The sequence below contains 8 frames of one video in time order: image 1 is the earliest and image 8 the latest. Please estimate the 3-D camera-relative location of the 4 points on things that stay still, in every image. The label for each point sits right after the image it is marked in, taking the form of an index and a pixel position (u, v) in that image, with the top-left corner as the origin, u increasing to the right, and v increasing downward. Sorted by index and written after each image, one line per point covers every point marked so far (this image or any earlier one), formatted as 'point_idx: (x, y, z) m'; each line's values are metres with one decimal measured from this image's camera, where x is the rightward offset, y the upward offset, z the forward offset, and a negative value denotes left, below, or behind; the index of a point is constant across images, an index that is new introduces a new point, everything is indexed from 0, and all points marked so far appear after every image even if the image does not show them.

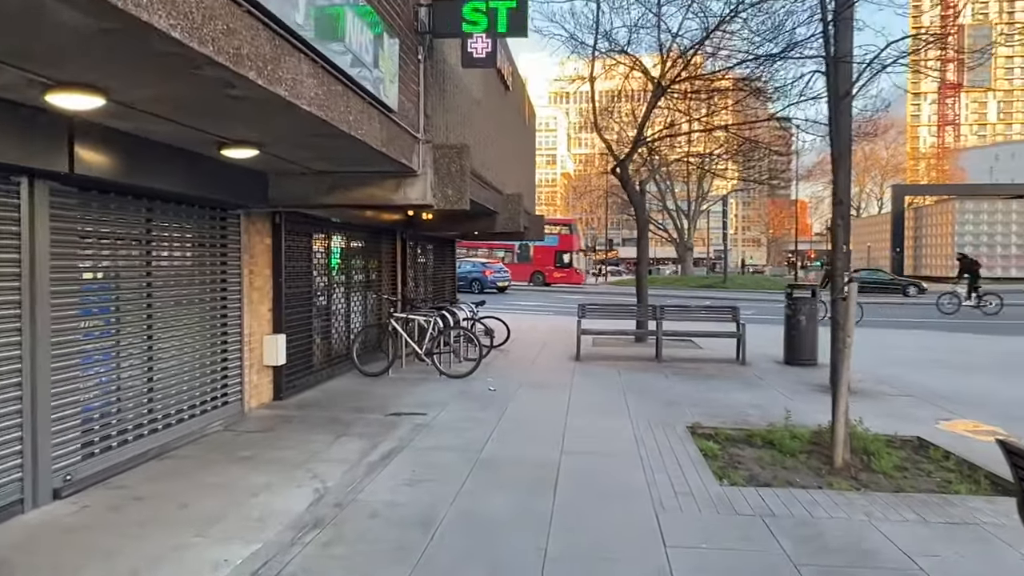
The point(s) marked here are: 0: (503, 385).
0: (-0.1, -1.1, +9.8) m
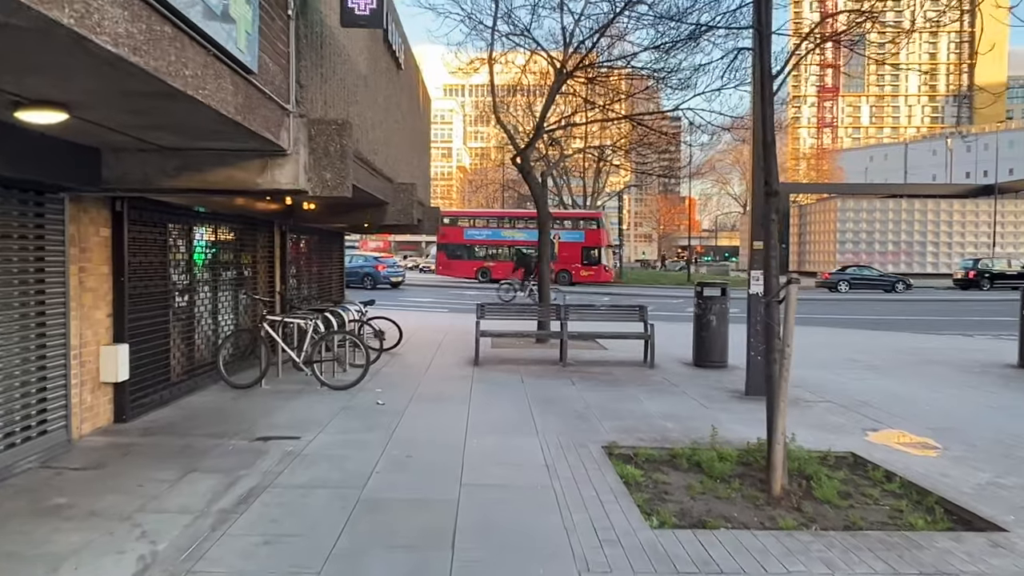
0: (-1.2, -1.1, +8.7) m
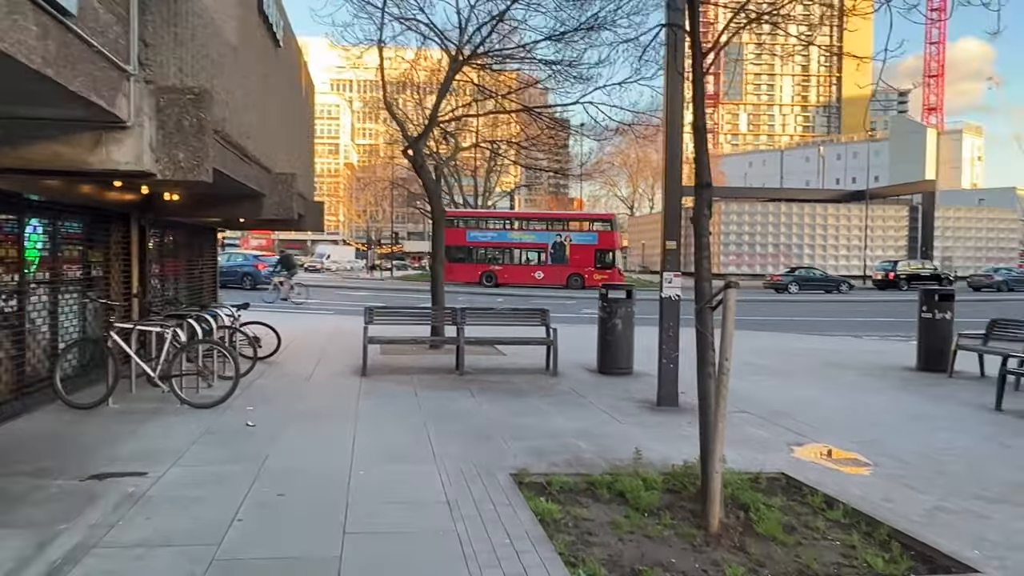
0: (-2.2, -1.2, +7.6) m
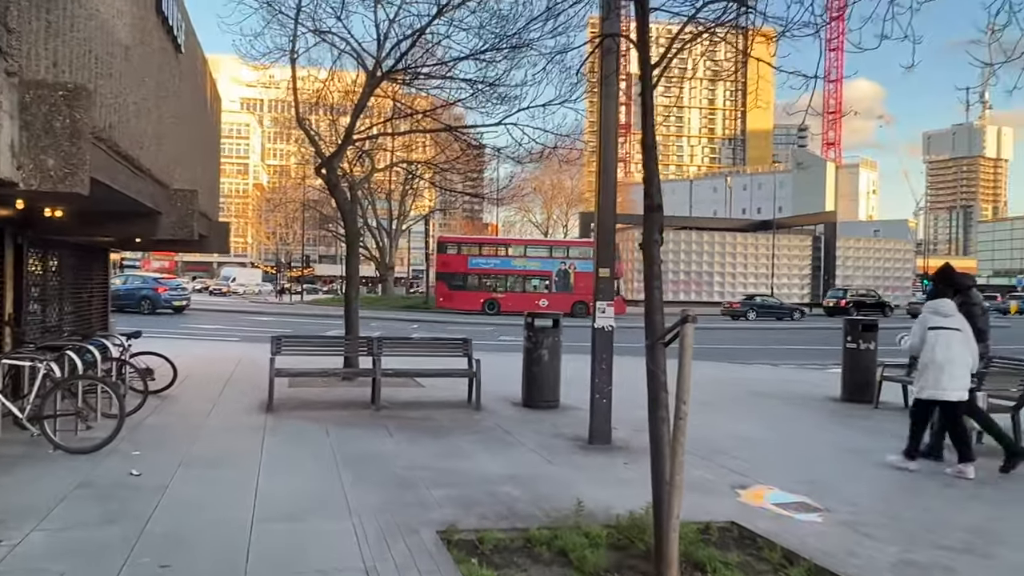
0: (-2.8, -1.4, +6.7) m
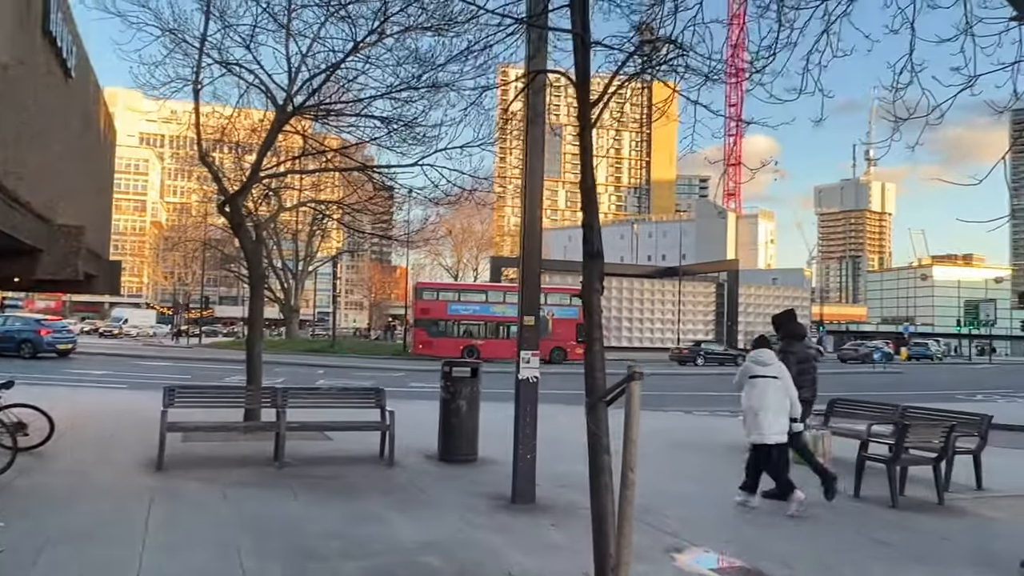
0: (-3.4, -1.7, +5.8) m
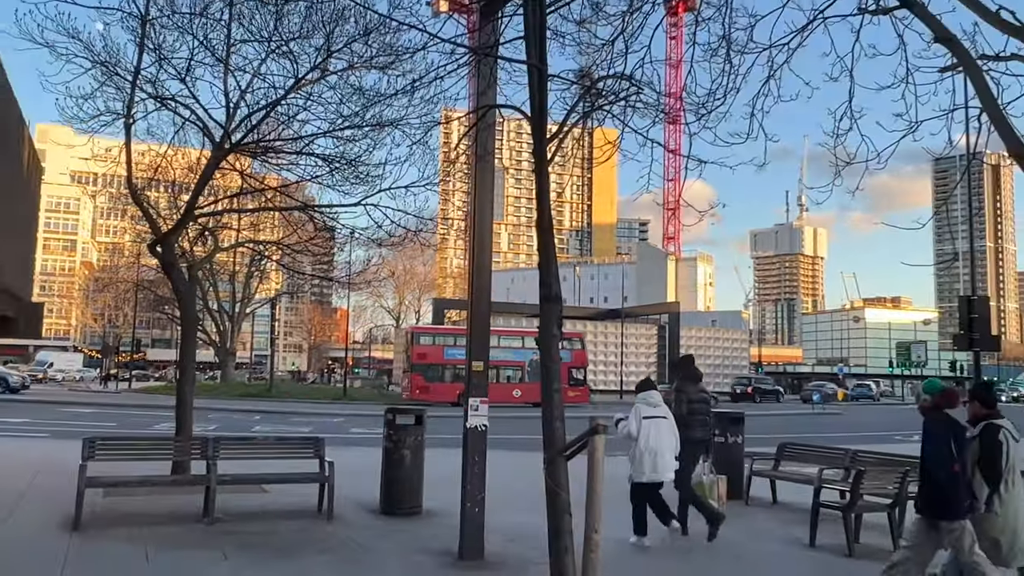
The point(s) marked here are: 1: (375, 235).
0: (-3.7, -2.0, +5.2) m
1: (-2.2, +0.9, +13.7) m
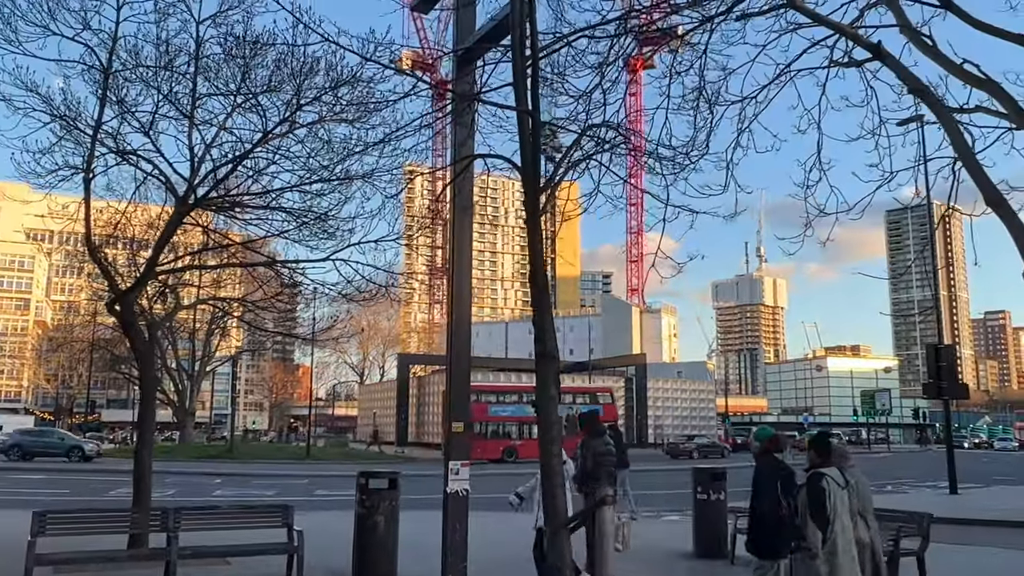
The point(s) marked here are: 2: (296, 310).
0: (-3.7, -2.4, +4.6) m
1: (-2.7, 0.0, +13.4) m
2: (-4.3, -0.4, +16.9) m
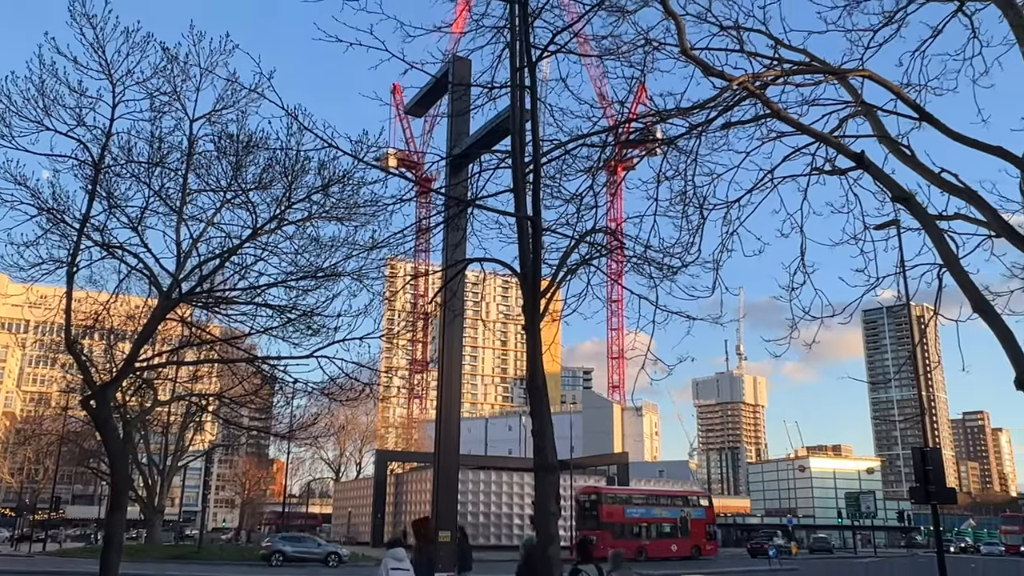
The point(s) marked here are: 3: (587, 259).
0: (-3.8, -2.9, +4.2) m
1: (-2.9, -1.6, +13.2) m
2: (-4.6, -2.3, +16.5) m
3: (+0.7, +0.3, +7.6) m
